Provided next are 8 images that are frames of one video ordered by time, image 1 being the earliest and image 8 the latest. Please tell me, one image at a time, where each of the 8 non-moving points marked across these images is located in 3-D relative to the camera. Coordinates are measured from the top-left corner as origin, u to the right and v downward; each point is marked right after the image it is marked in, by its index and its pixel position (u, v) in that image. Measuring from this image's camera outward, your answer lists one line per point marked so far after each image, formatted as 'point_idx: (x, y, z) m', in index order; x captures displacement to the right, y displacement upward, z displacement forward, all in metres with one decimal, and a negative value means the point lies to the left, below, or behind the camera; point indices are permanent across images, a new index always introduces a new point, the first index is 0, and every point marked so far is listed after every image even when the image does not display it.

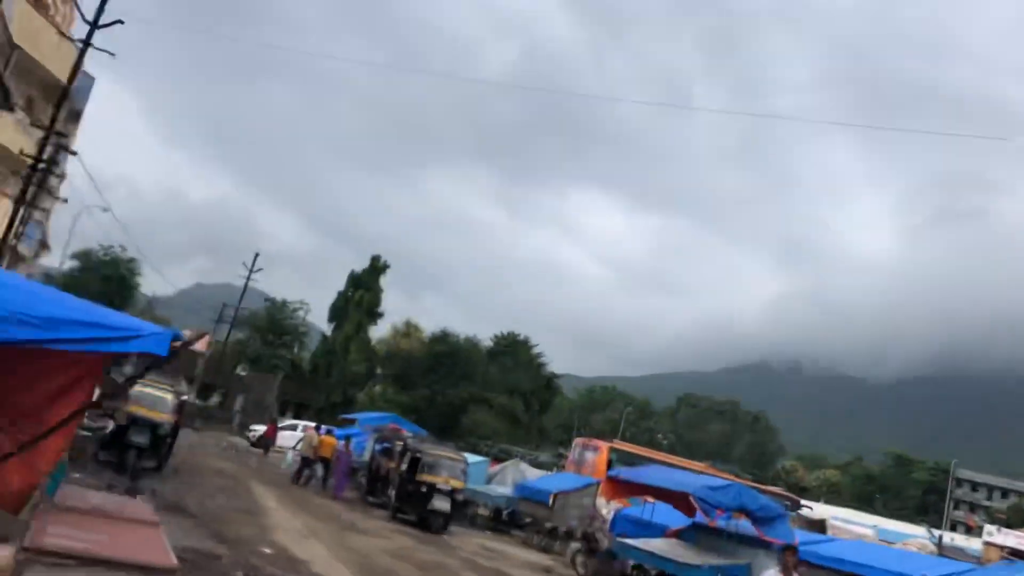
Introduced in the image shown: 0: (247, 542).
0: (-3.5, -3.4, +12.3) m
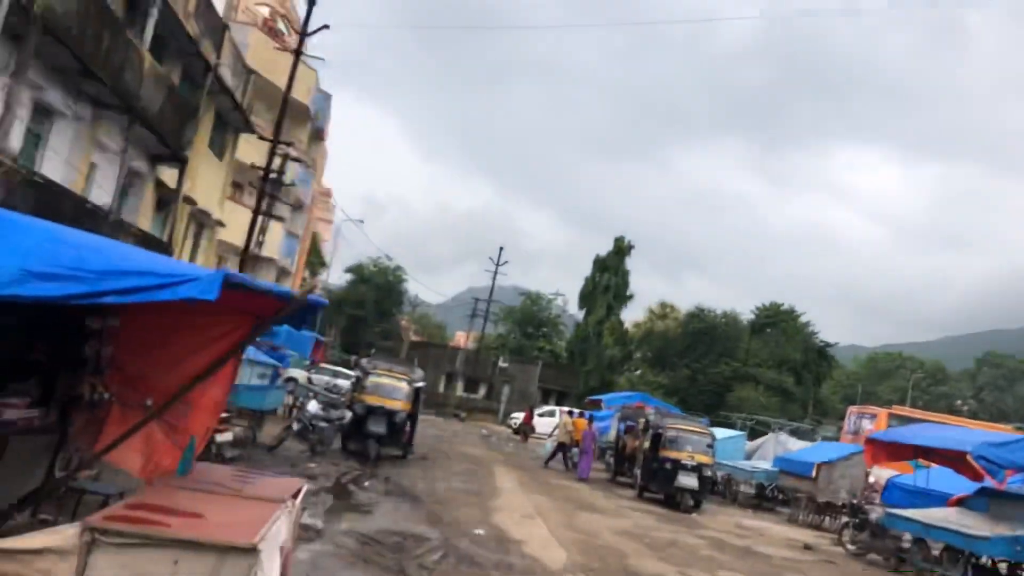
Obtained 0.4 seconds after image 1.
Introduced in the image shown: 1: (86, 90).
0: (-0.6, -3.0, +11.8) m
1: (-7.4, +3.5, +16.0) m
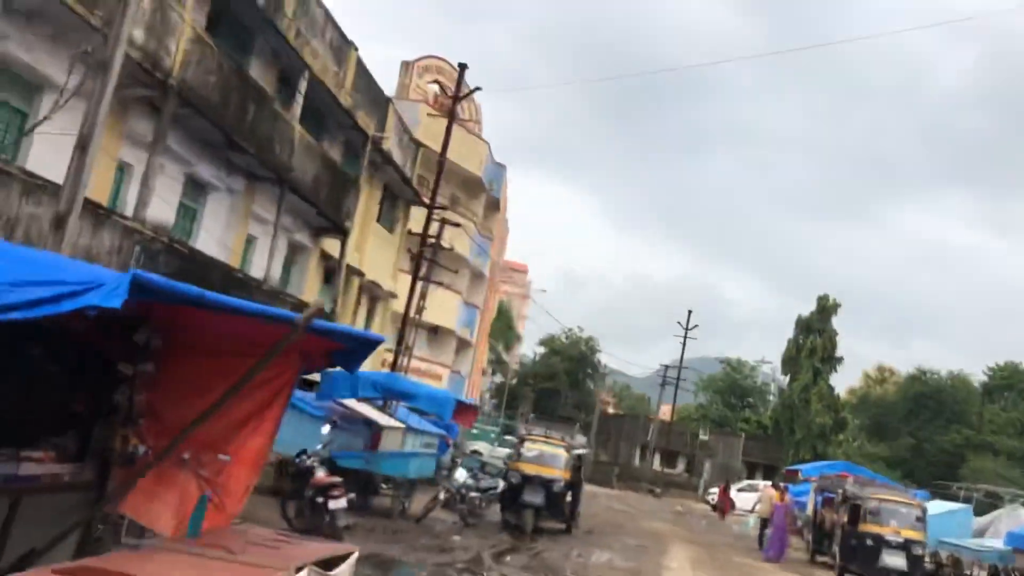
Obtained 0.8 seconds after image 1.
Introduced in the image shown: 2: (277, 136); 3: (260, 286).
0: (+1.0, -3.6, +10.3) m
1: (-4.9, +2.2, +16.4) m
2: (-4.3, +2.8, +16.6) m
3: (-4.6, 0.0, +16.7) m
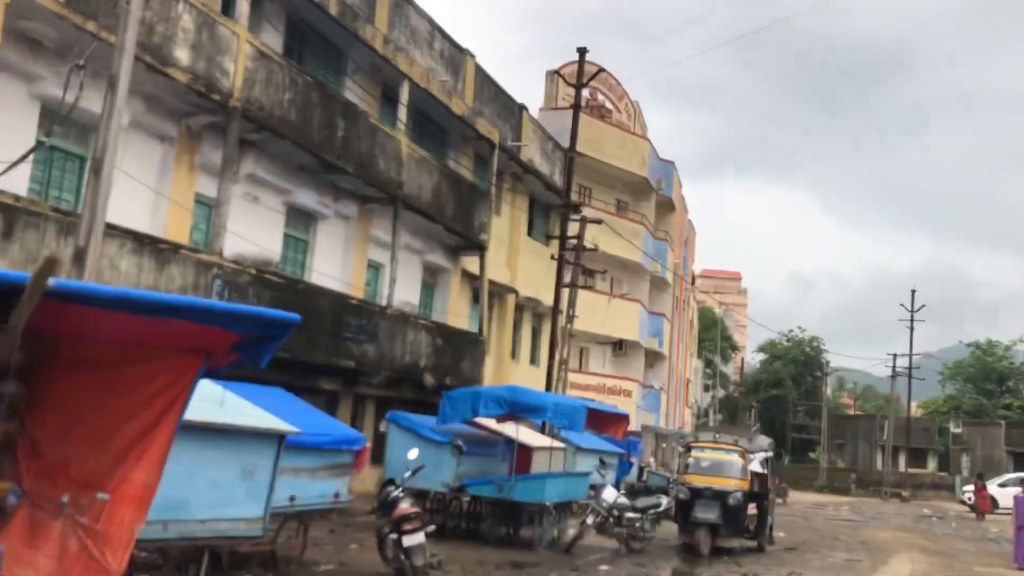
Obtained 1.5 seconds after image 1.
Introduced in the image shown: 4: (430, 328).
0: (+2.1, -3.1, +8.0) m
1: (-2.9, +1.7, +15.5) m
2: (-2.3, +2.3, +15.7) m
3: (-2.2, -0.4, +15.7) m
4: (-1.6, -0.8, +17.3) m
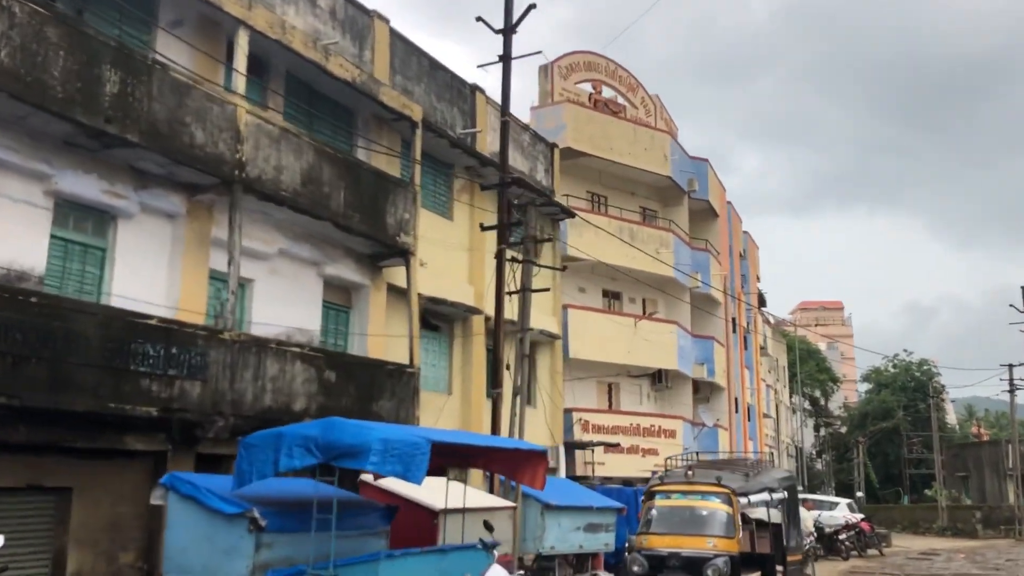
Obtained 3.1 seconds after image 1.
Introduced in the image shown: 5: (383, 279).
0: (0.0, -2.4, +3.0) m
1: (-4.6, +1.5, +11.4) m
2: (-4.0, +2.1, +11.5) m
3: (-3.7, -0.6, +11.3) m
4: (-2.8, -1.0, +12.9) m
5: (-2.2, +0.2, +15.7) m
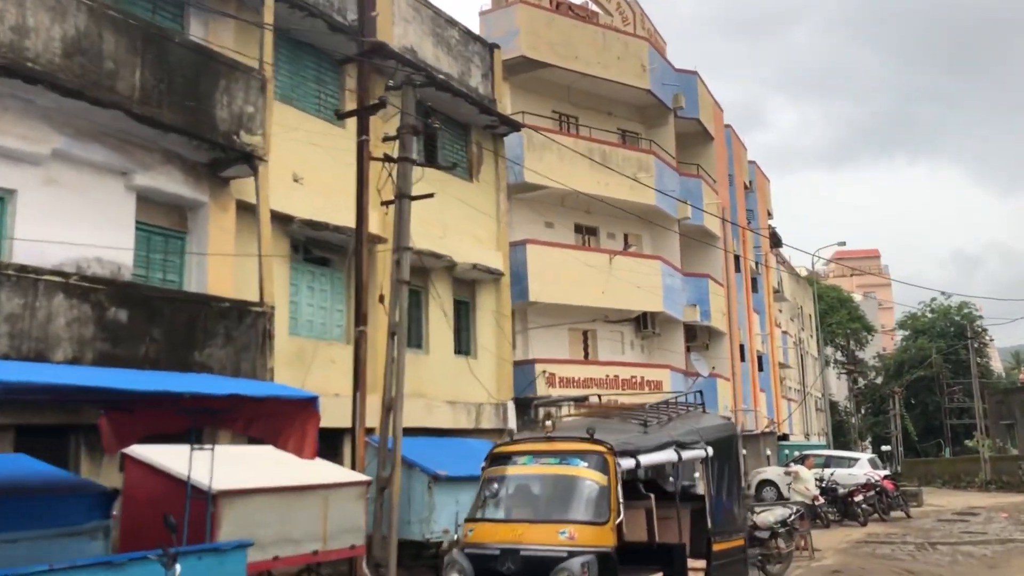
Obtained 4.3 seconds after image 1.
0: (-1.9, -1.7, -0.4) m
1: (-6.3, +2.3, +8.0) m
2: (-5.8, +3.0, +8.0) m
3: (-5.4, +0.3, +7.9) m
4: (-4.4, 0.0, +9.5) m
5: (-3.7, +1.2, +12.2) m
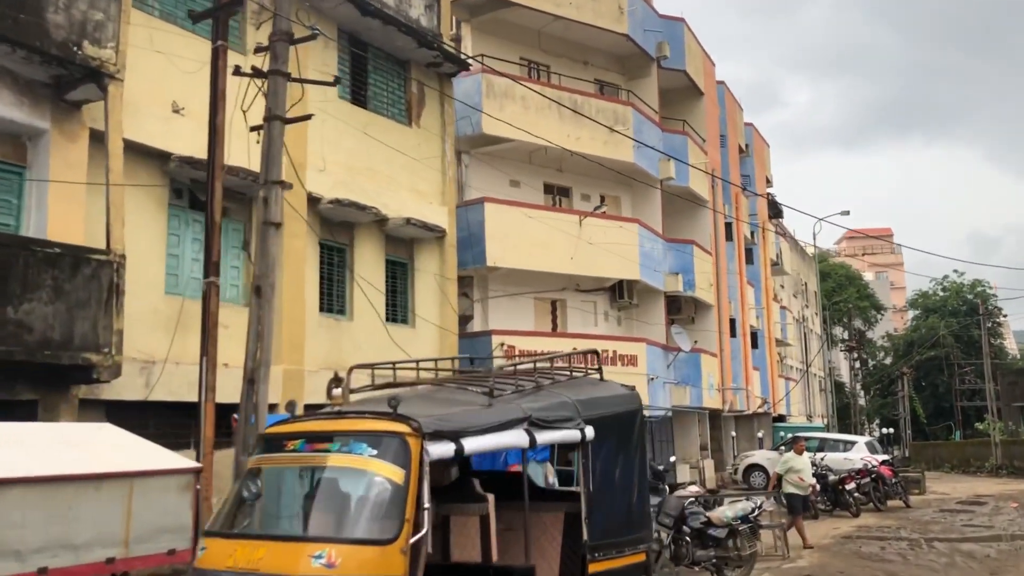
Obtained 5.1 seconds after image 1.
0: (-3.1, -1.3, -2.4) m
1: (-7.4, +2.8, +5.9) m
2: (-6.9, +3.5, +6.0) m
3: (-6.5, +0.8, +5.9) m
4: (-5.5, +0.5, +7.4) m
5: (-4.8, +1.8, +10.2) m
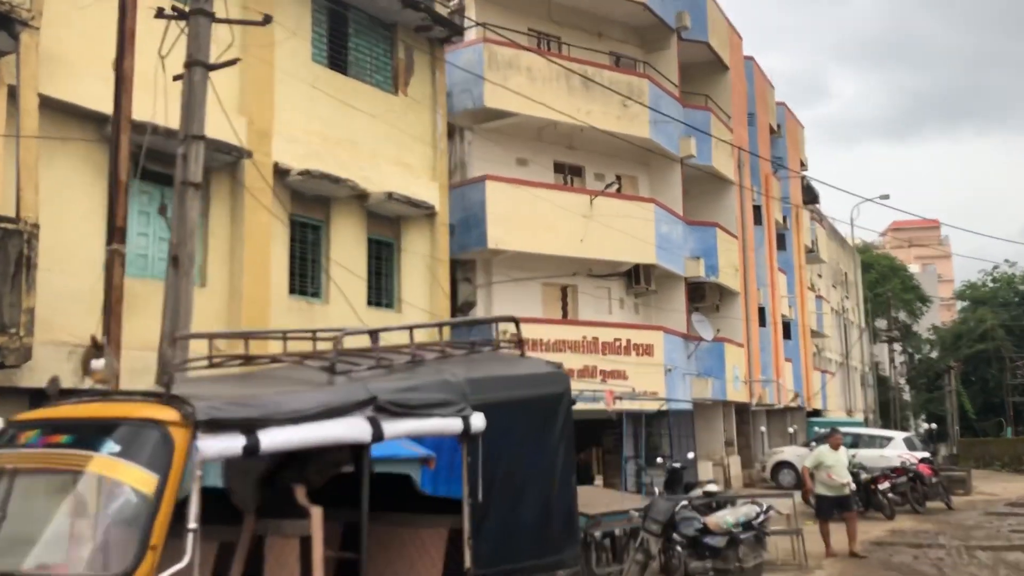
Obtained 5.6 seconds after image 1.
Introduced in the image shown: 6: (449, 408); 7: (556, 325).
0: (-4.0, -1.1, -3.5) m
1: (-7.9, +3.1, +5.0) m
2: (-7.4, +3.7, +5.0) m
3: (-7.0, +1.0, +5.0) m
4: (-5.9, +0.8, +6.4) m
5: (-5.1, +2.1, +9.1) m
6: (-0.1, -0.5, +3.9) m
7: (+0.9, -0.7, +17.9) m
